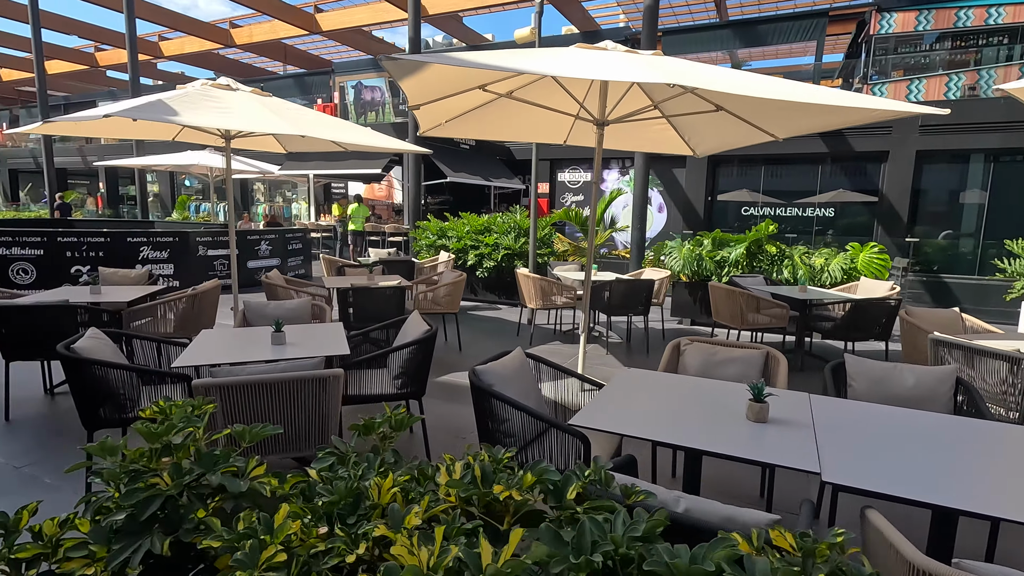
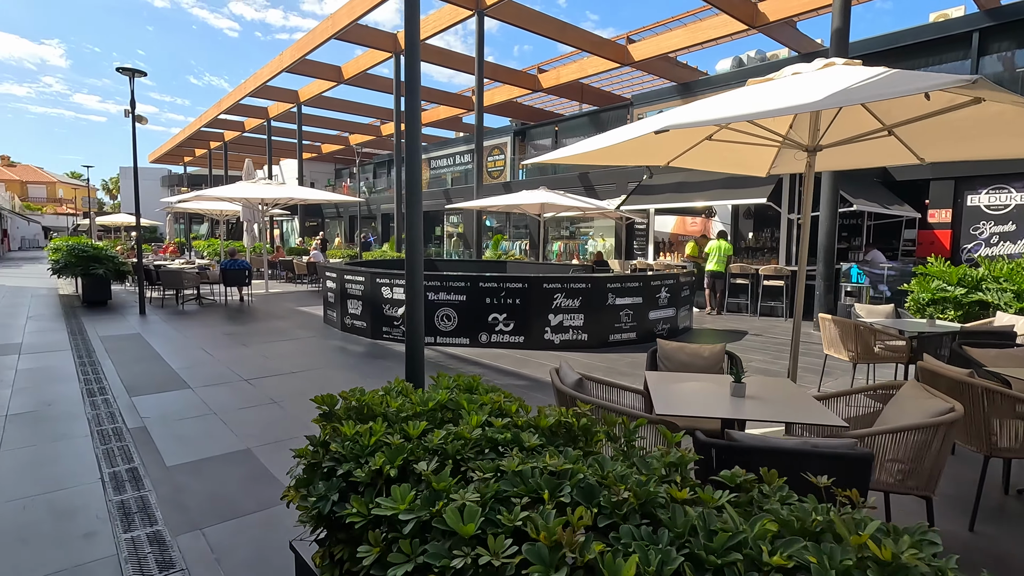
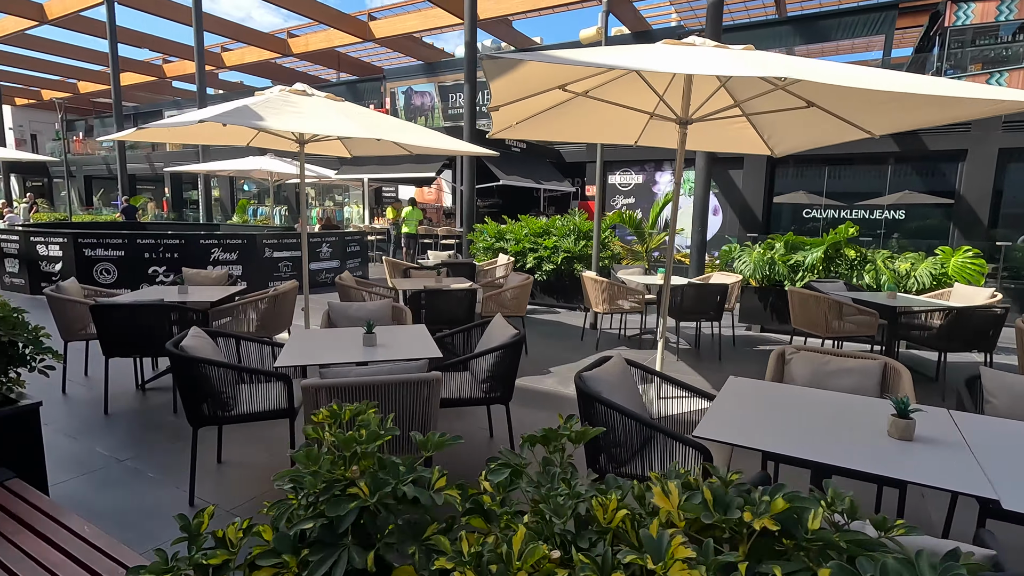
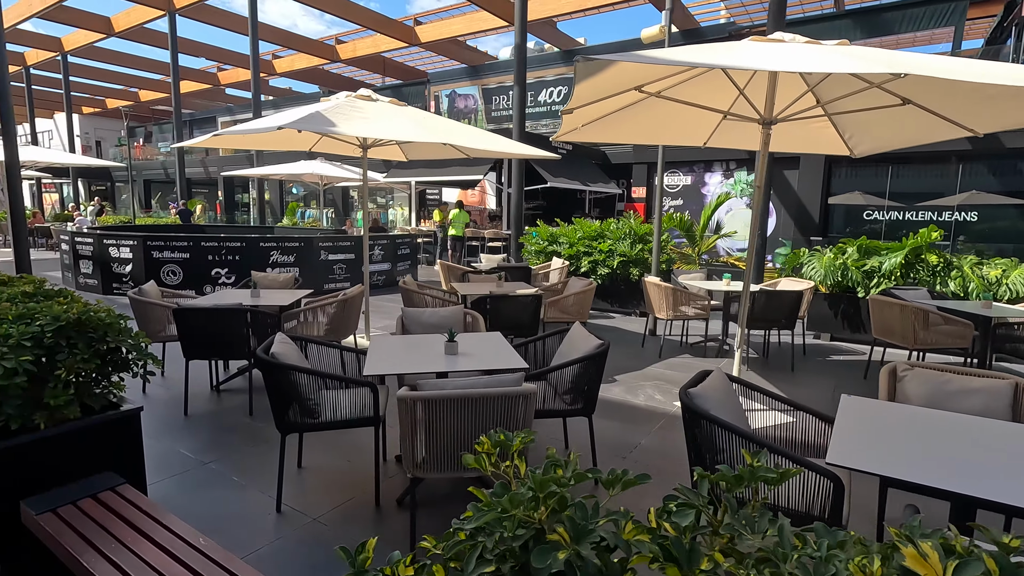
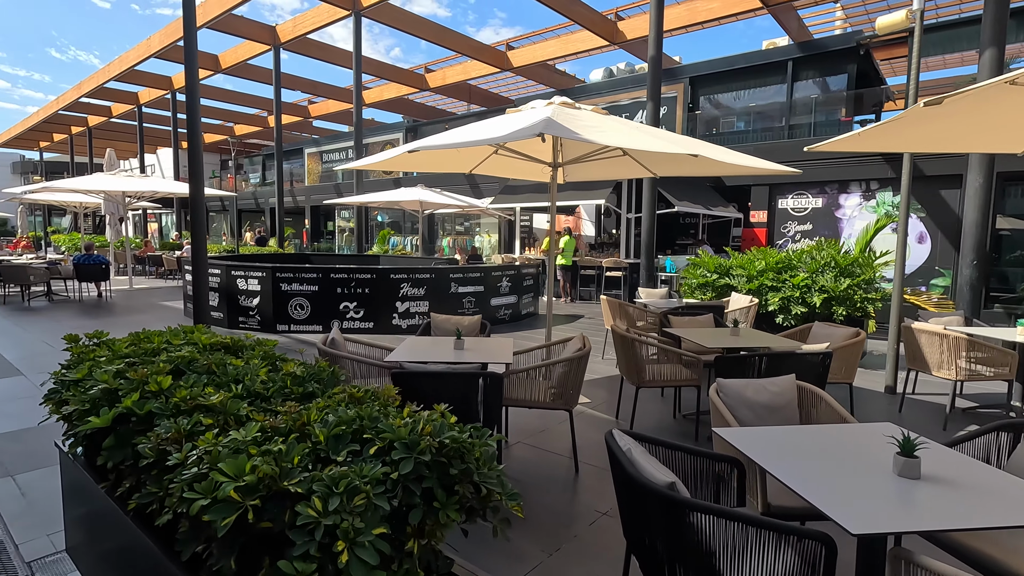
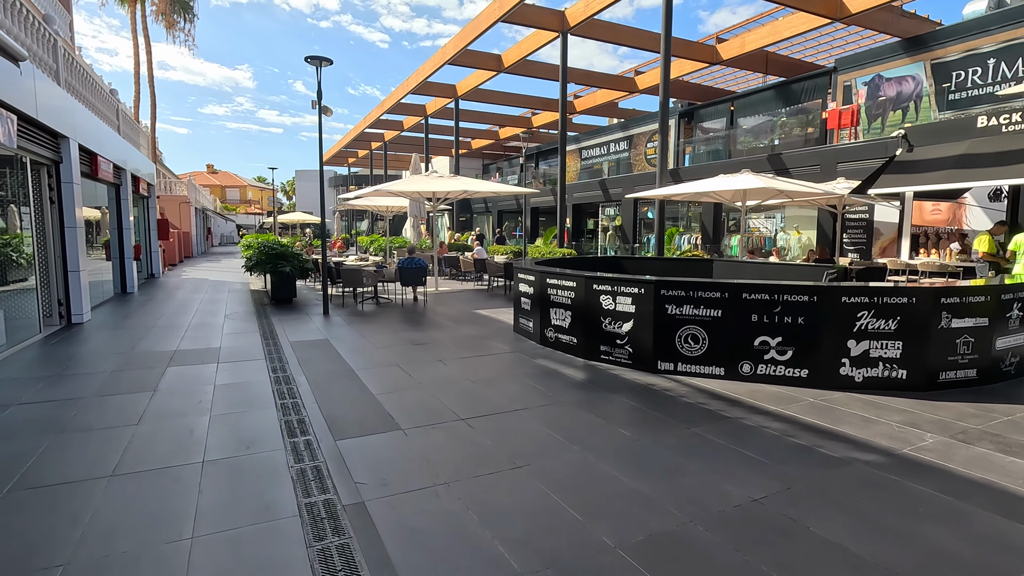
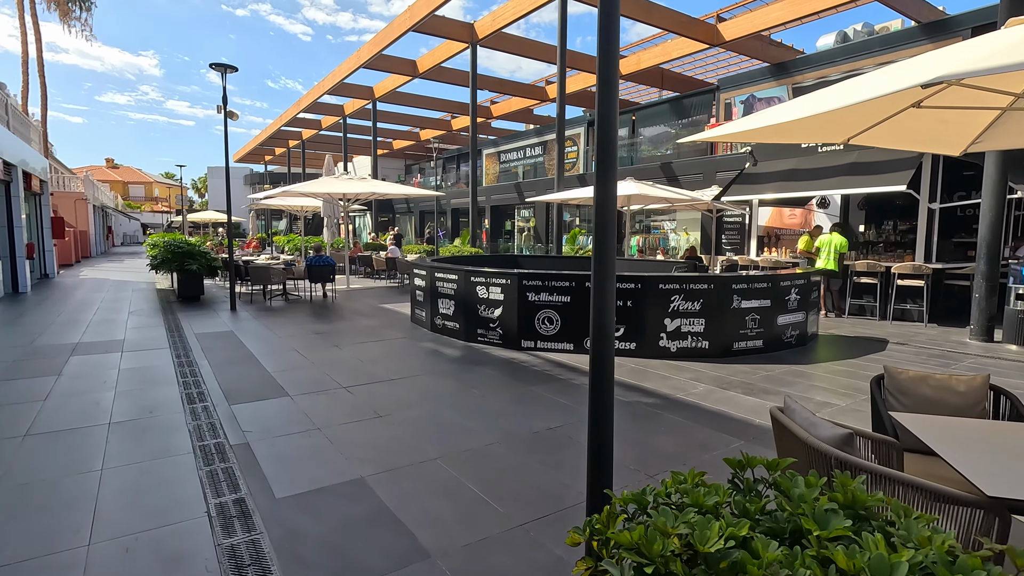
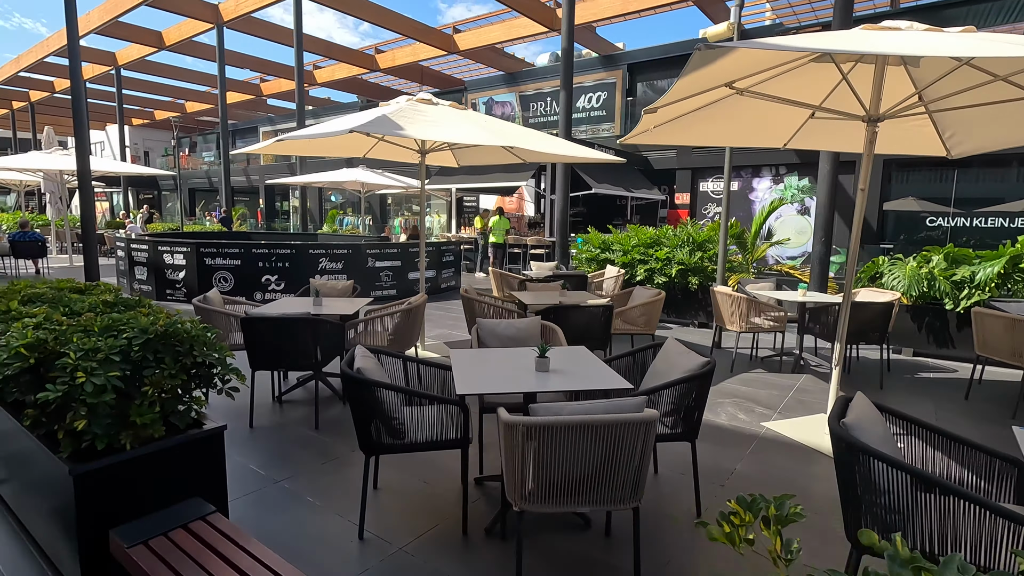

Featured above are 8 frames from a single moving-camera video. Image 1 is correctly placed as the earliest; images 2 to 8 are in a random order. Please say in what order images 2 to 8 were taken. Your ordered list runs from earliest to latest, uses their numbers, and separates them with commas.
3, 4, 8, 5, 2, 7, 6
